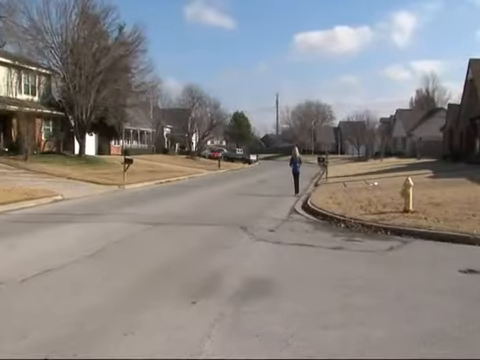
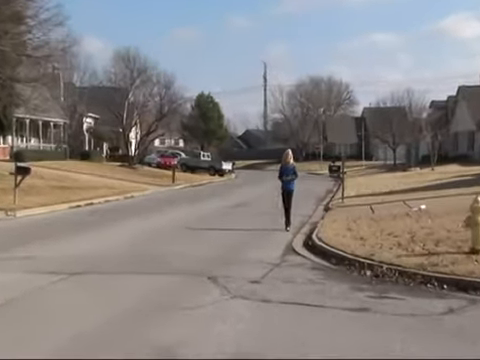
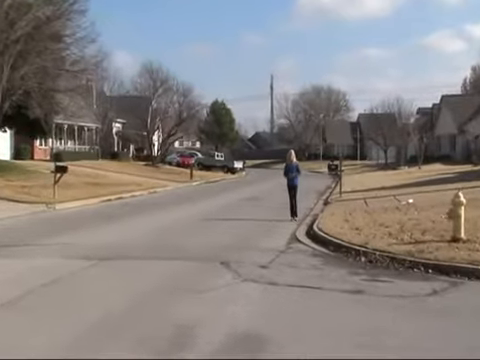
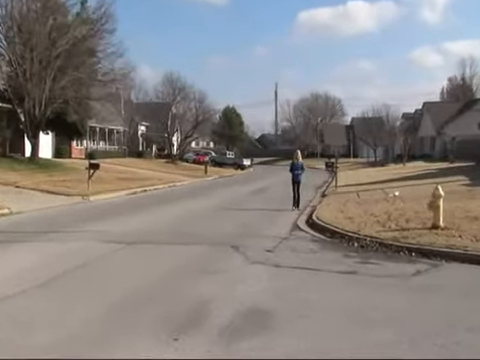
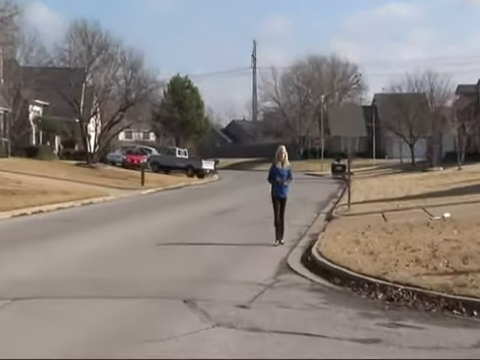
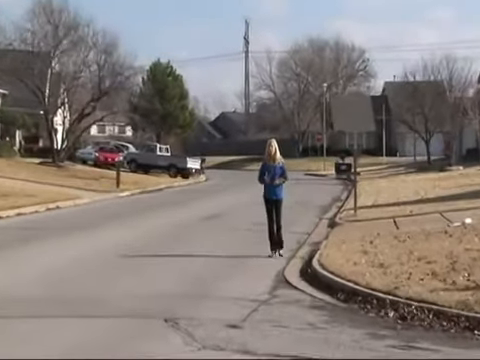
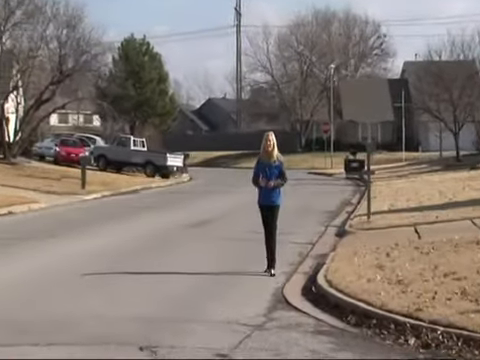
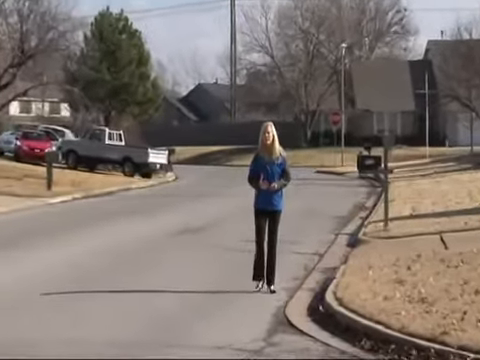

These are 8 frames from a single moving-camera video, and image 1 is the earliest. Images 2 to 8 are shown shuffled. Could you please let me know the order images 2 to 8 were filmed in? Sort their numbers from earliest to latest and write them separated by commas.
4, 3, 2, 5, 6, 7, 8
